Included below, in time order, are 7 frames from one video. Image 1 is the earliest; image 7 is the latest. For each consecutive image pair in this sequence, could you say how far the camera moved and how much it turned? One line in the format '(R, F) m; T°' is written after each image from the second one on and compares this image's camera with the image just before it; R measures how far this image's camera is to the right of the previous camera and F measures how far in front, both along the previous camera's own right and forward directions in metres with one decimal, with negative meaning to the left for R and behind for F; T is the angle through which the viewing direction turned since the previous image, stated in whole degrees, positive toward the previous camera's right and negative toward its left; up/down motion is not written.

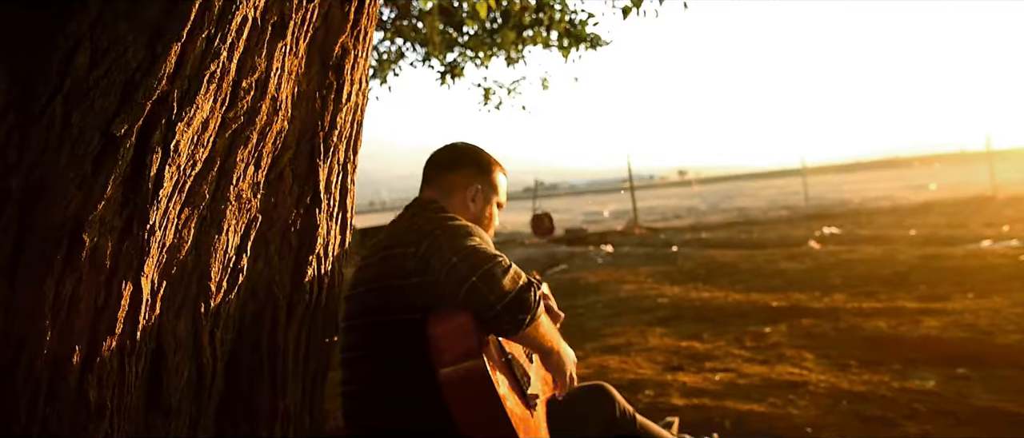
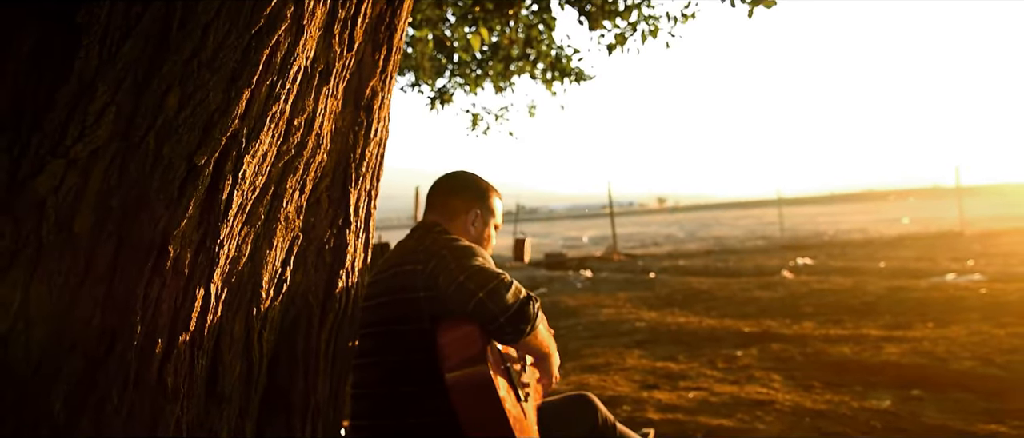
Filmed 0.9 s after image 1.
(-0.1, -0.3) m; +1°
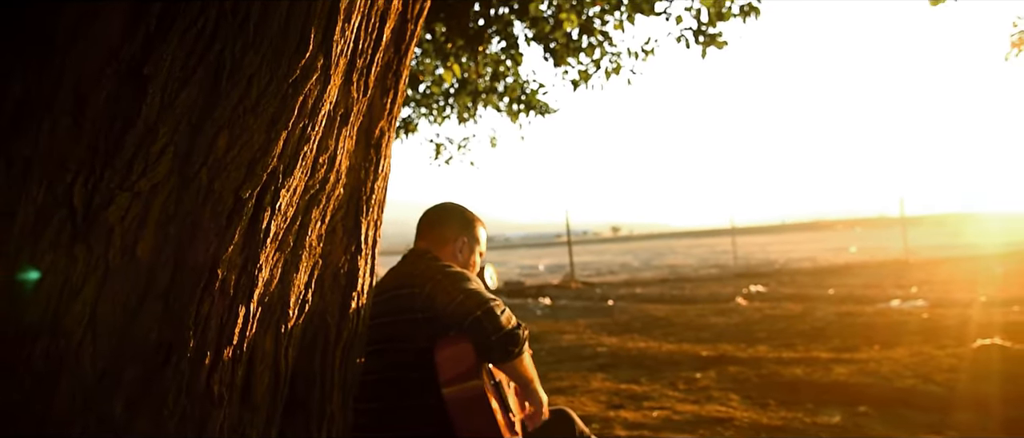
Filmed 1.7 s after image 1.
(-0.1, -0.3) m; +3°
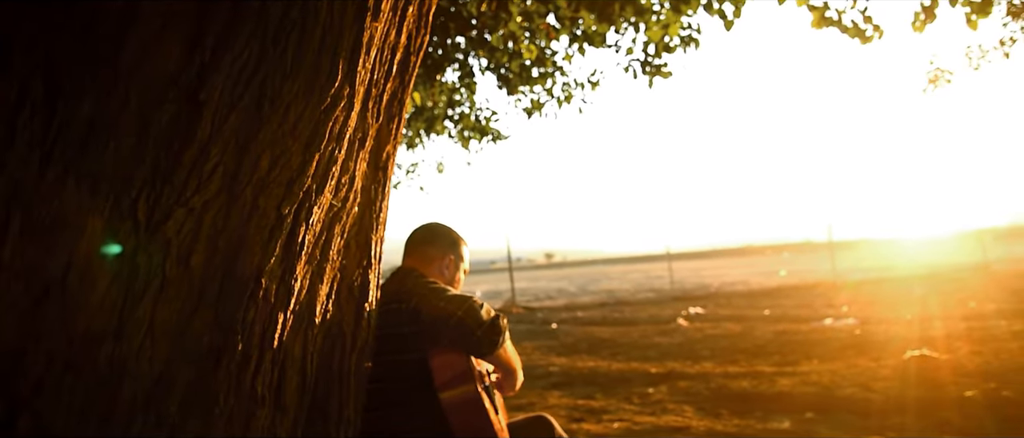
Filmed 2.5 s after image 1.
(-0.2, -0.3) m; +4°
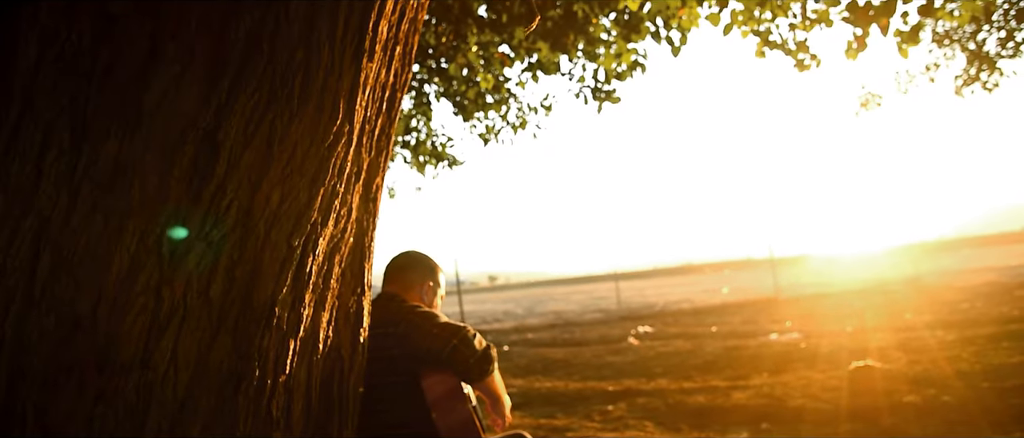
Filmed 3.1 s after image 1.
(-0.2, -0.2) m; +4°
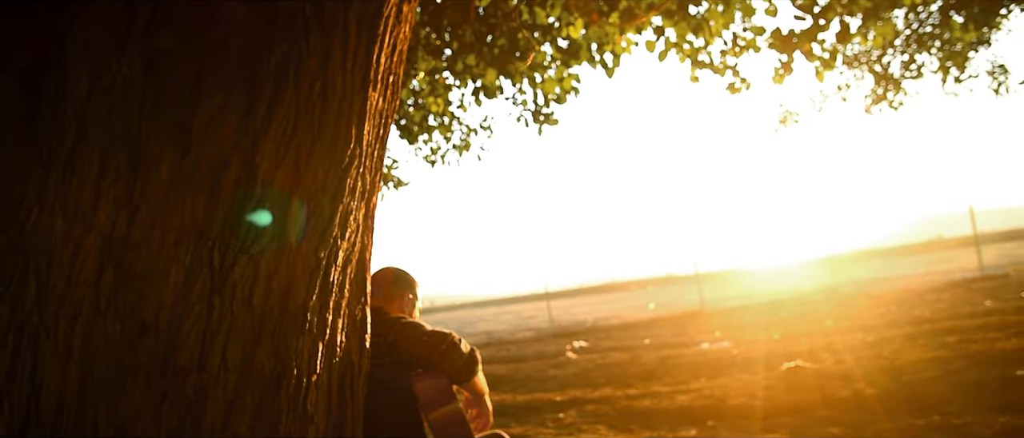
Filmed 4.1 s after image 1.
(-0.3, -0.3) m; +5°
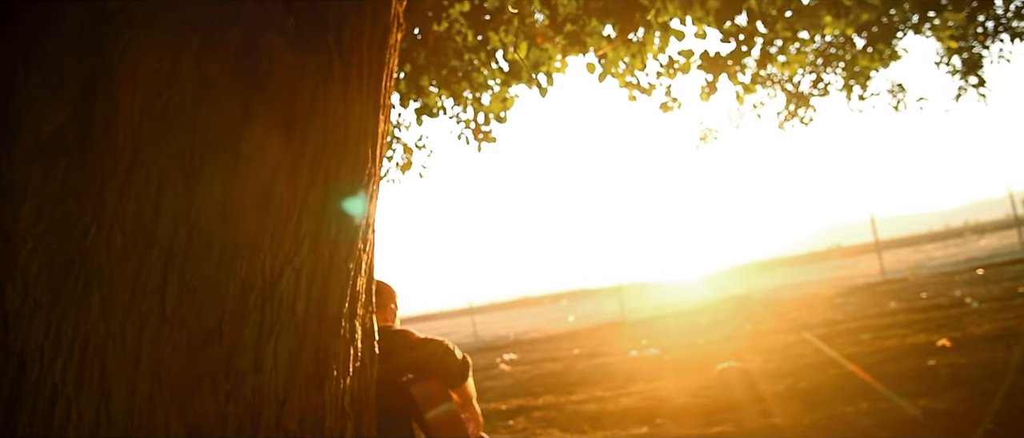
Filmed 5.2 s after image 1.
(-0.4, -0.3) m; +6°
